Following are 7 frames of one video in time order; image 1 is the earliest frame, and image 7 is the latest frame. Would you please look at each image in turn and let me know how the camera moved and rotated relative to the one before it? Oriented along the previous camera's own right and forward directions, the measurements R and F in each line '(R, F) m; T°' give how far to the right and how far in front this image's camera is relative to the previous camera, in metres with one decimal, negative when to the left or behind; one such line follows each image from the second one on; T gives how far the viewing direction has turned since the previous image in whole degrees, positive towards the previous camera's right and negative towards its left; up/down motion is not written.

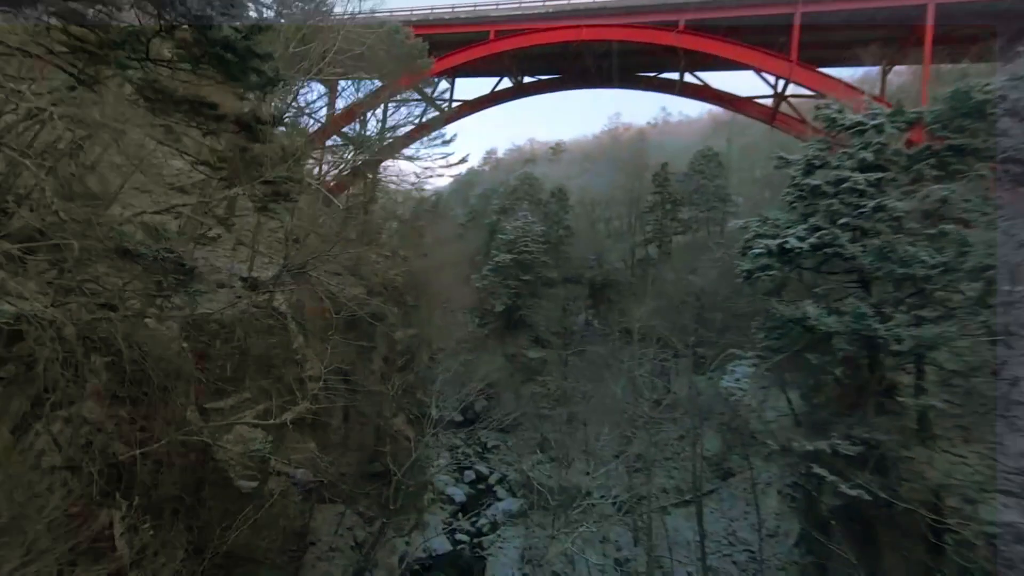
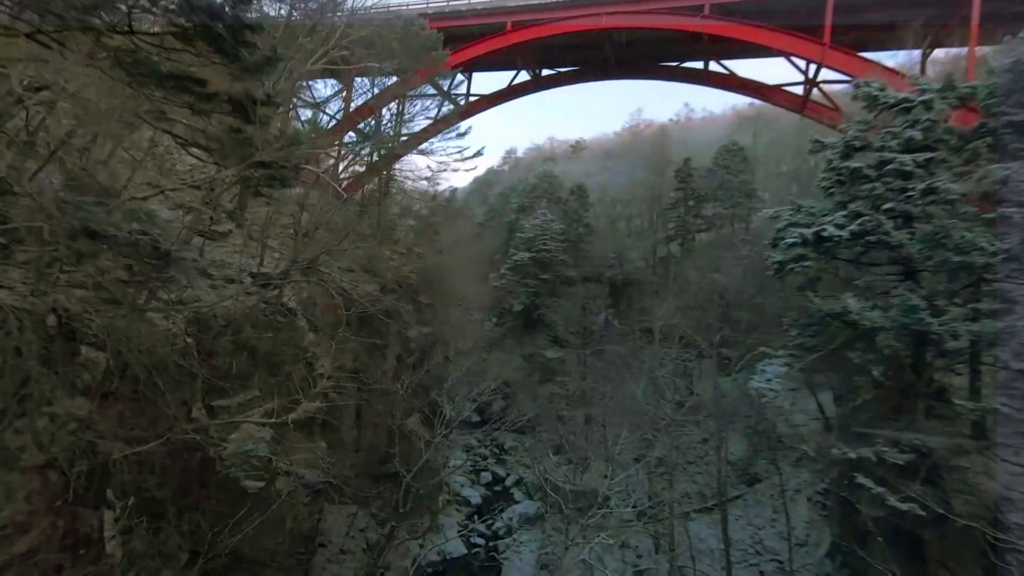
(+0.1, +0.2) m; -2°
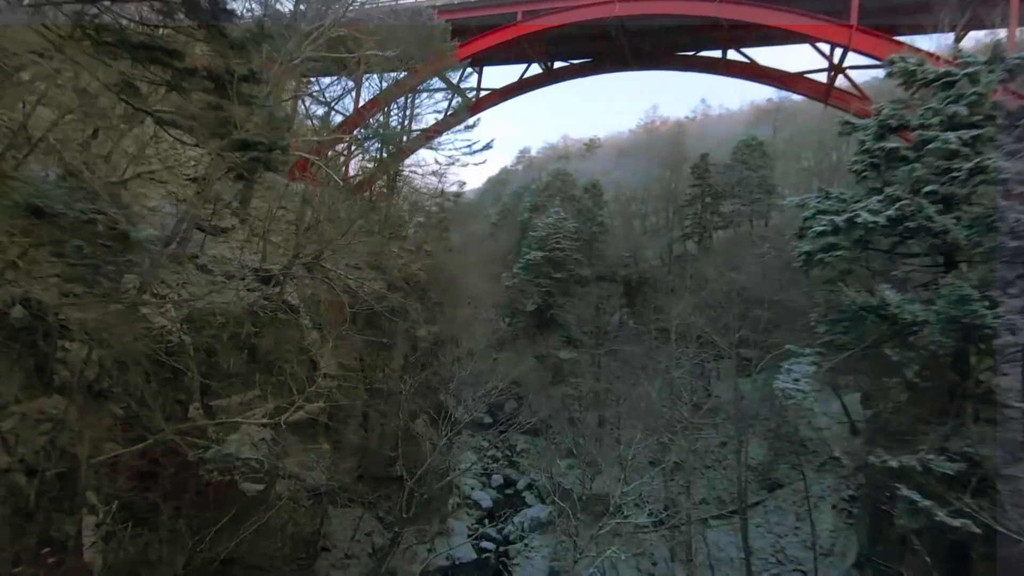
(+0.1, +0.2) m; -2°
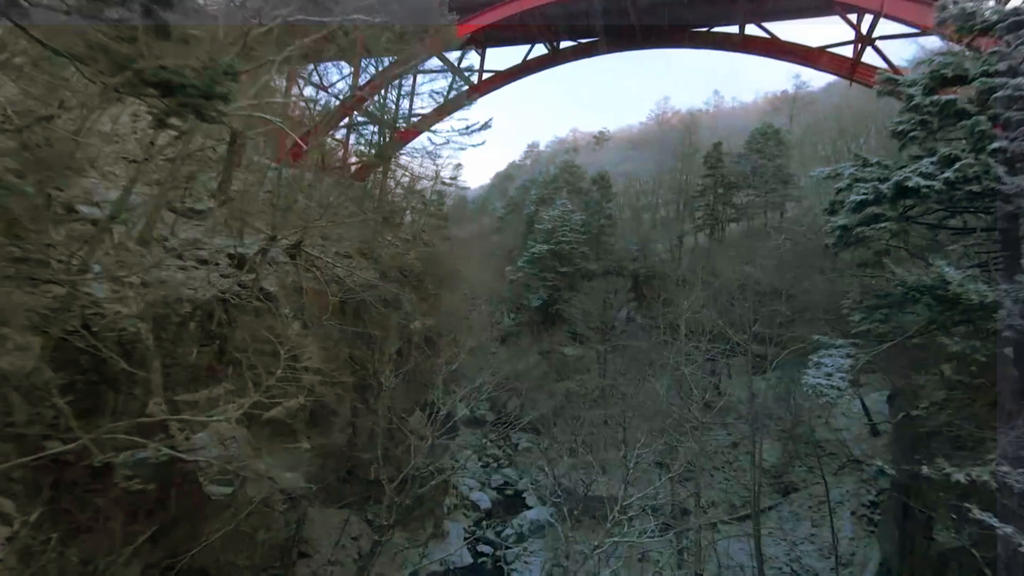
(+0.1, +0.4) m; -1°
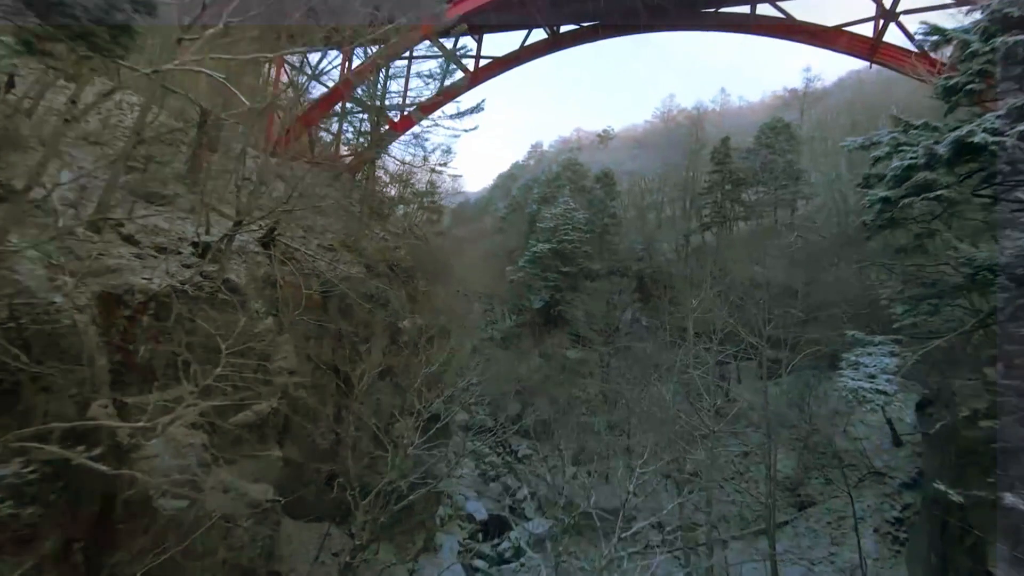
(+0.1, +0.4) m; -1°
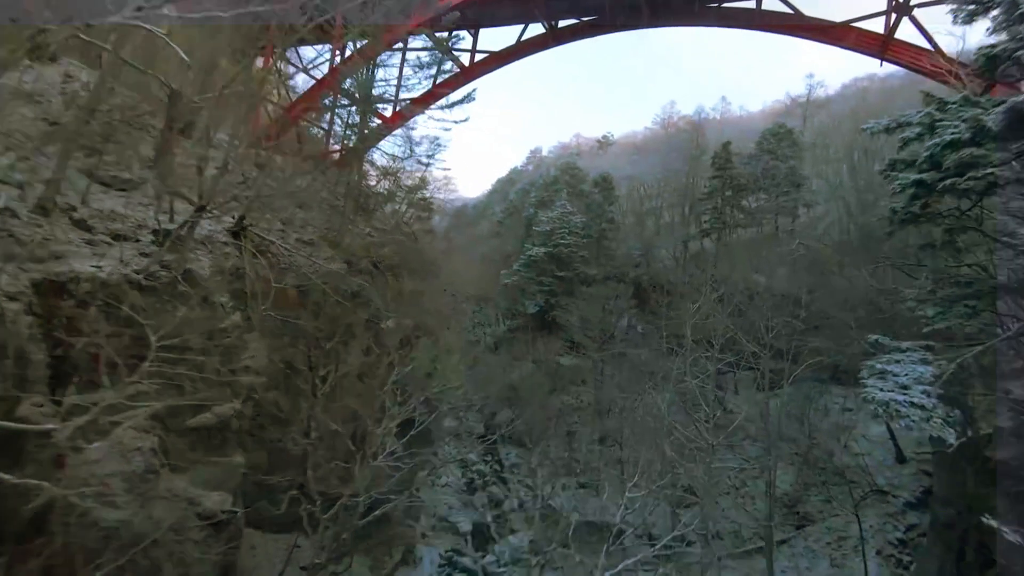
(+0.1, +0.3) m; 0°
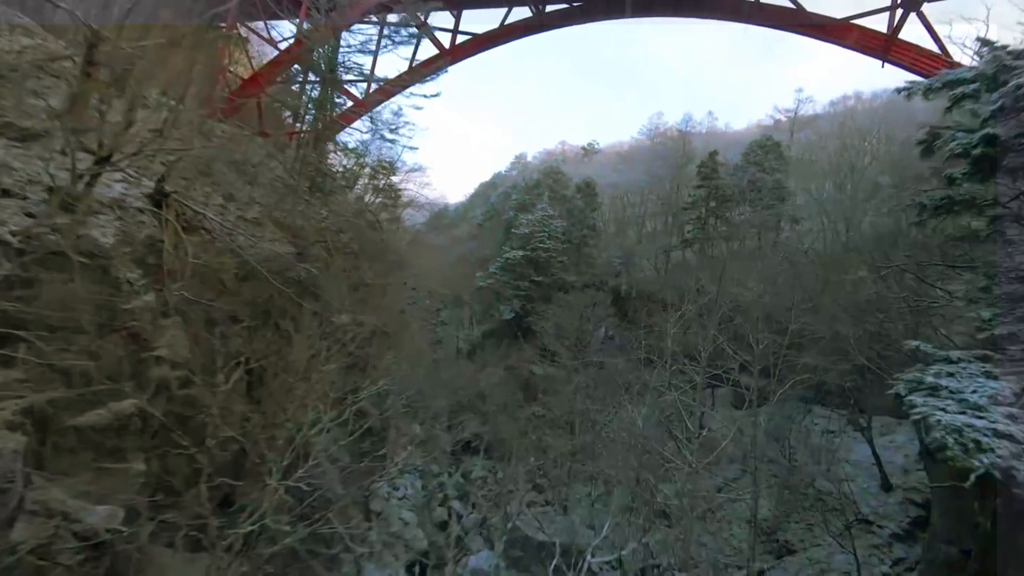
(+0.1, +0.5) m; +2°
